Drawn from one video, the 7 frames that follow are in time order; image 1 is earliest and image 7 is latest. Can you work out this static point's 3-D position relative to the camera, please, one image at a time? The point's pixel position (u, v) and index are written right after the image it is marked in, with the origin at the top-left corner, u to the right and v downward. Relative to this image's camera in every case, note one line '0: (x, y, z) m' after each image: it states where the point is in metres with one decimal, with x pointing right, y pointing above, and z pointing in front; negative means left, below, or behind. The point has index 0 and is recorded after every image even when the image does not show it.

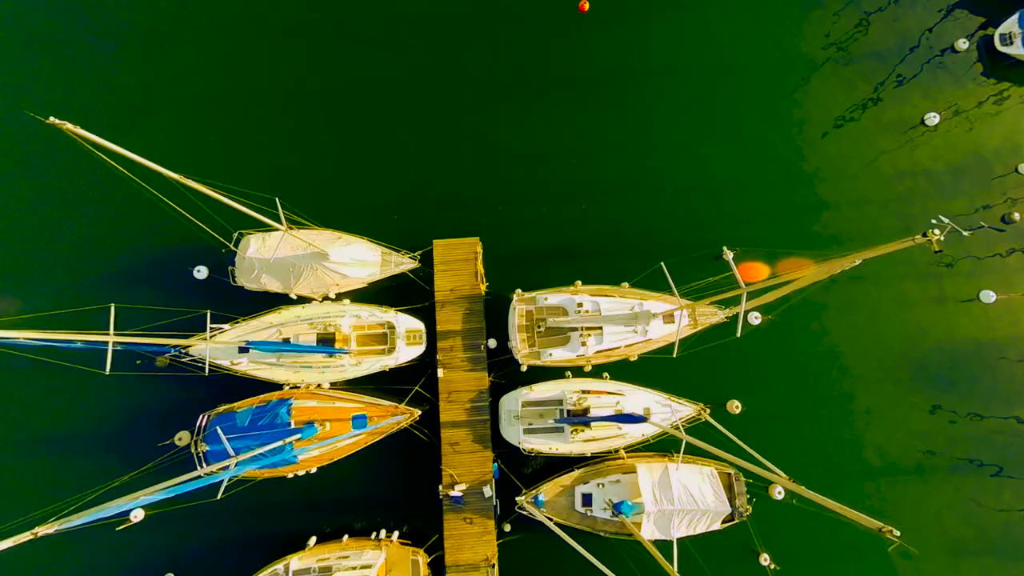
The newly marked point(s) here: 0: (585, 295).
0: (+2.4, -0.2, +13.1) m
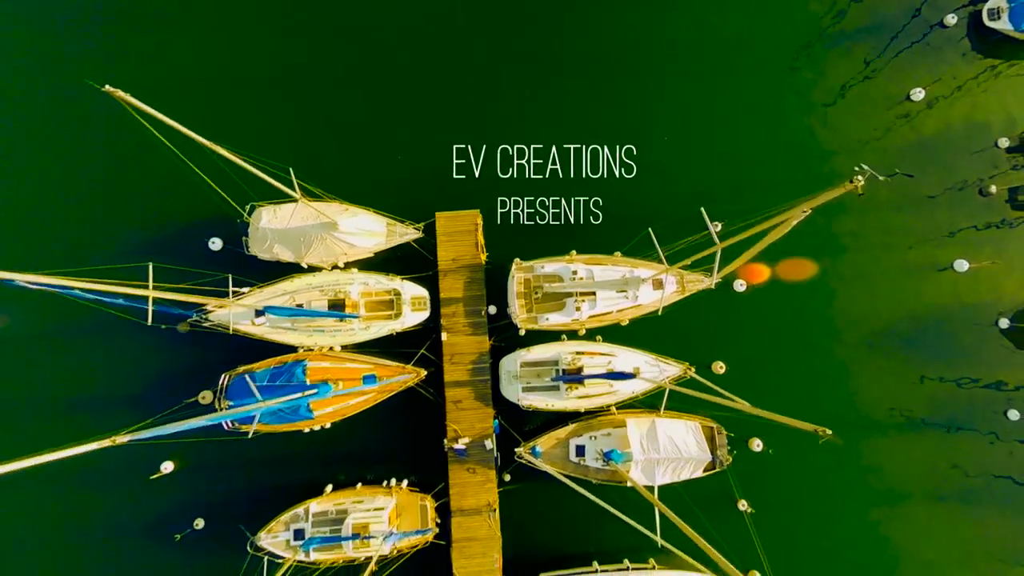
0: (+2.4, +0.9, +13.9) m
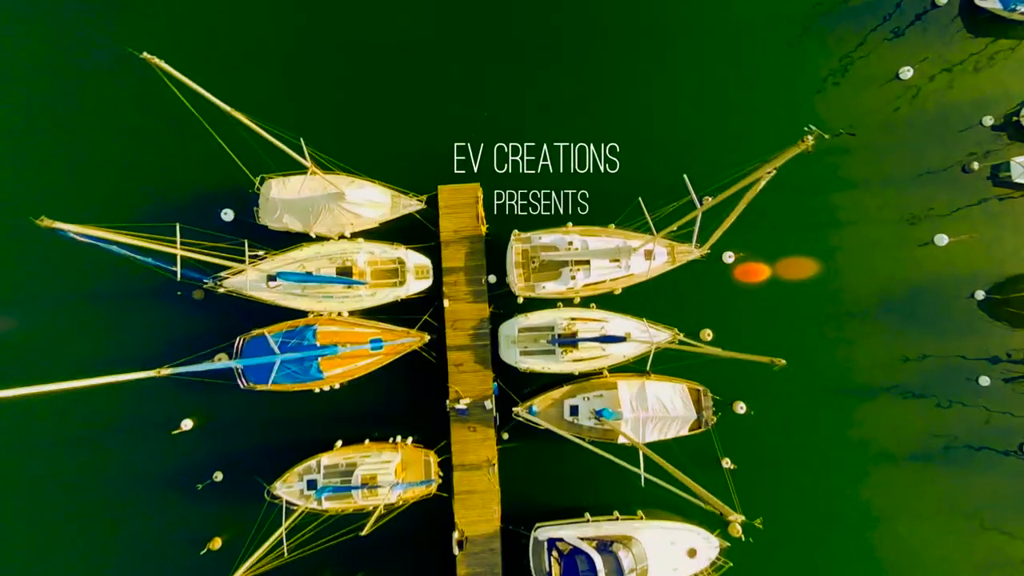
0: (+2.3, +2.0, +14.6) m
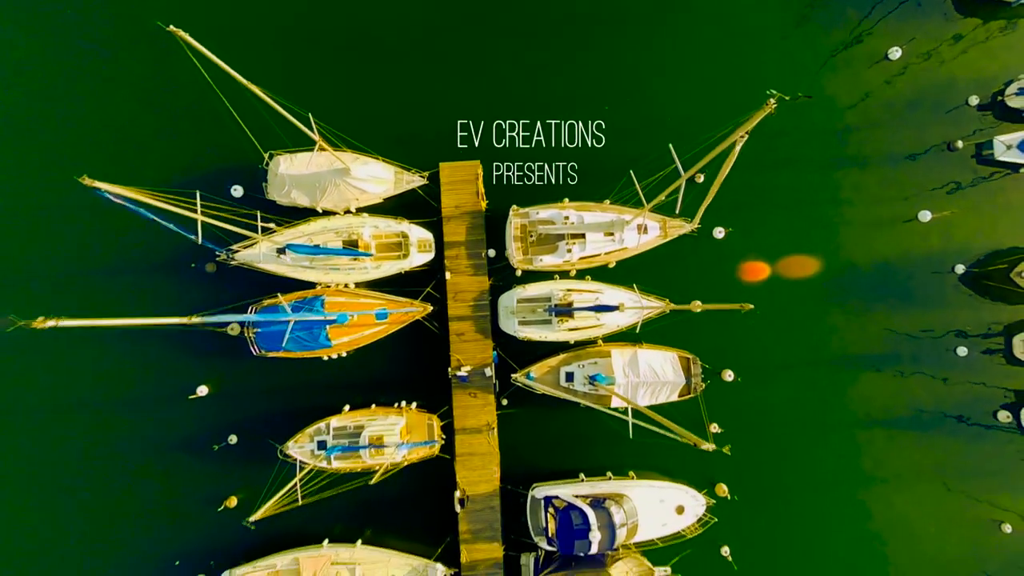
0: (+2.3, +3.0, +15.2) m
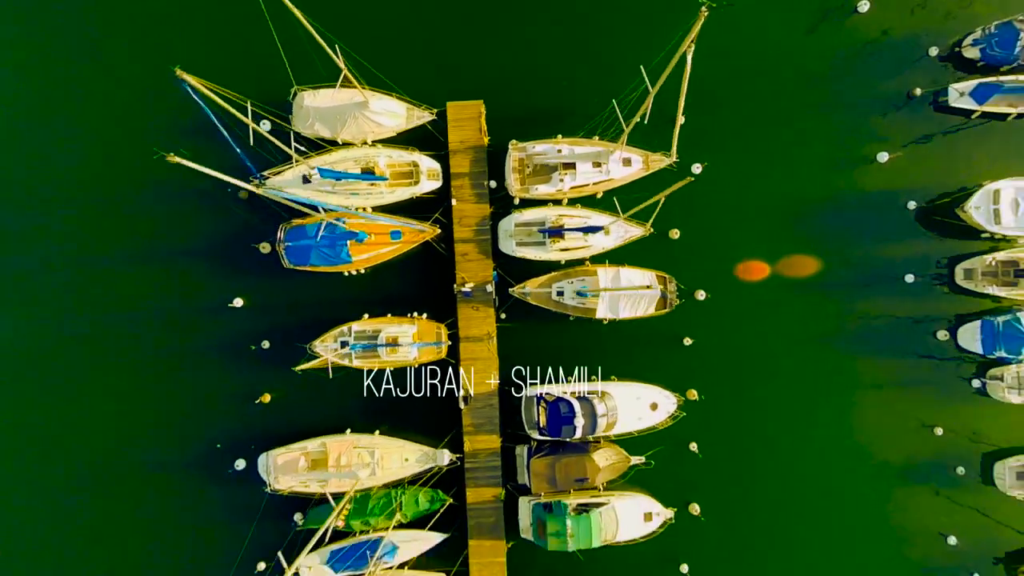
0: (+2.2, +6.2, +17.1) m
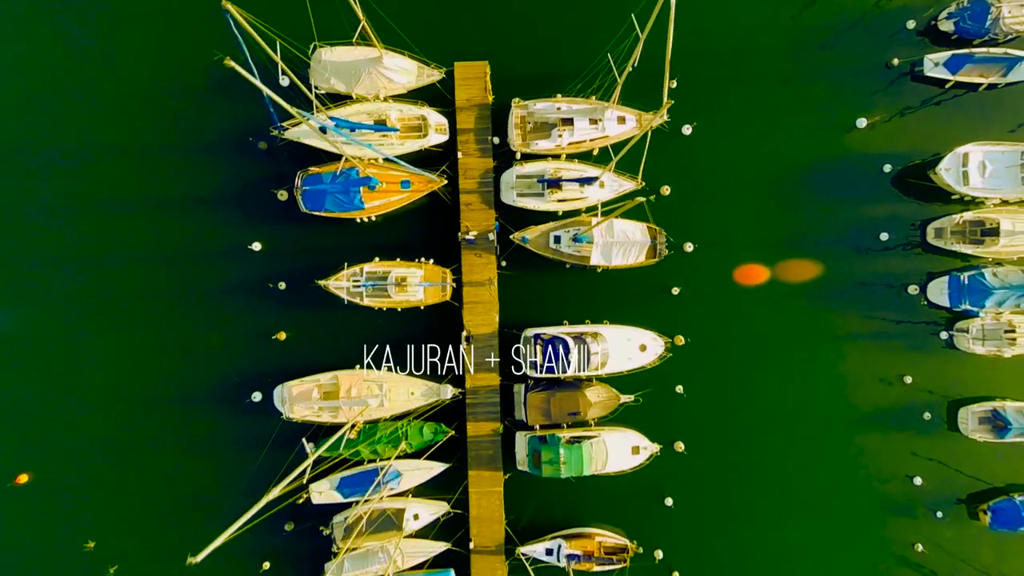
0: (+2.4, +8.6, +18.3) m
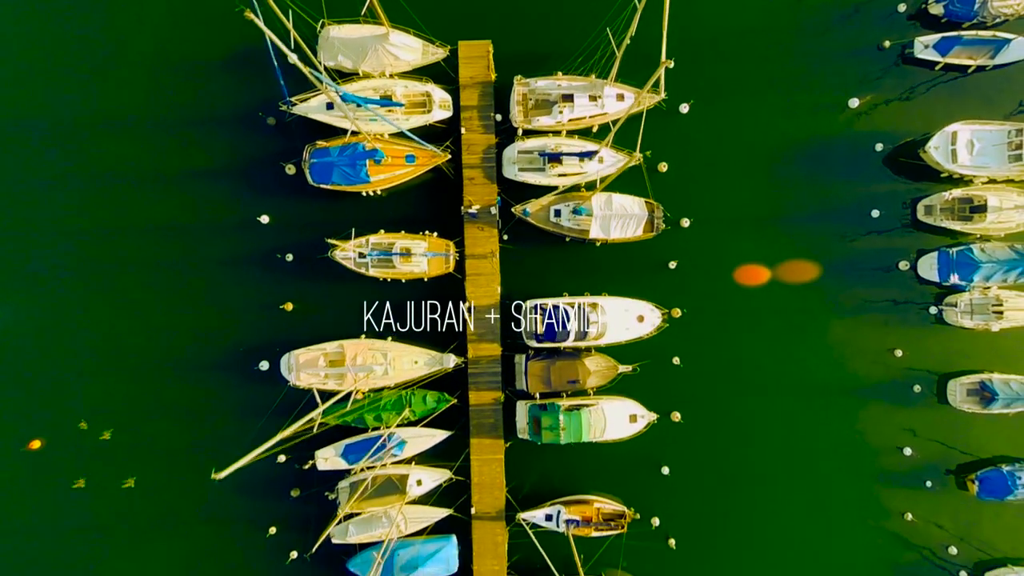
0: (+2.5, +9.9, +18.9) m
